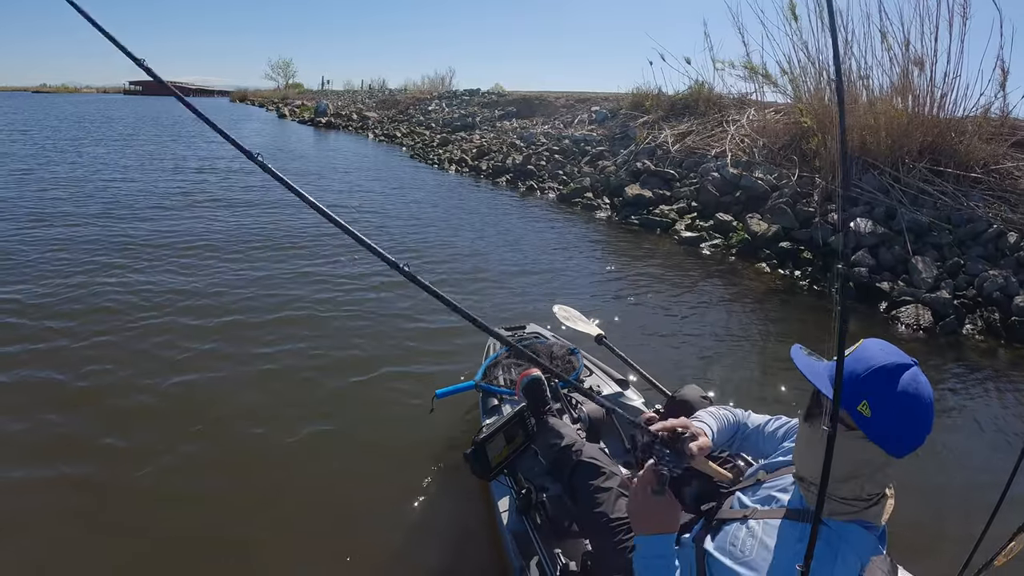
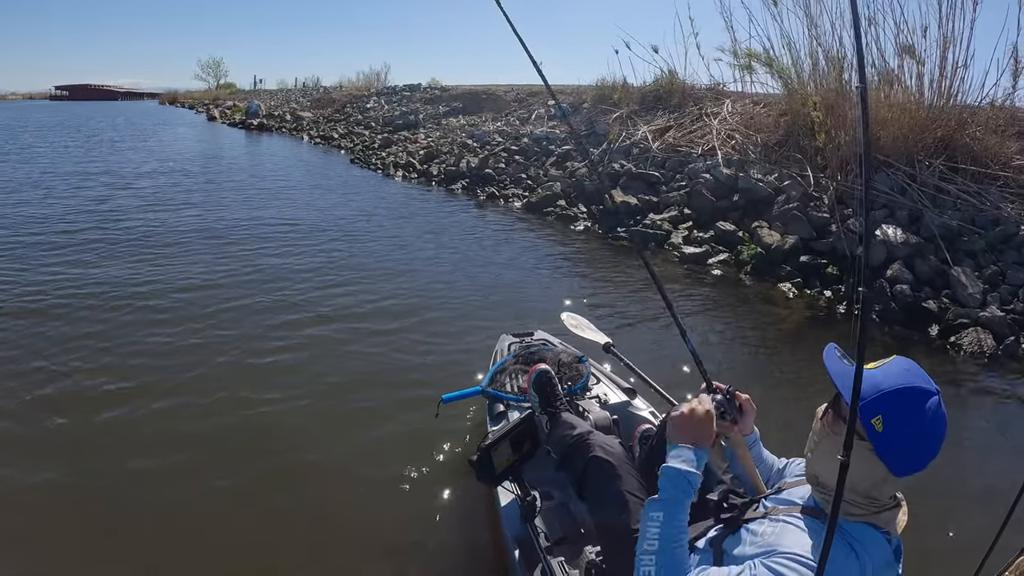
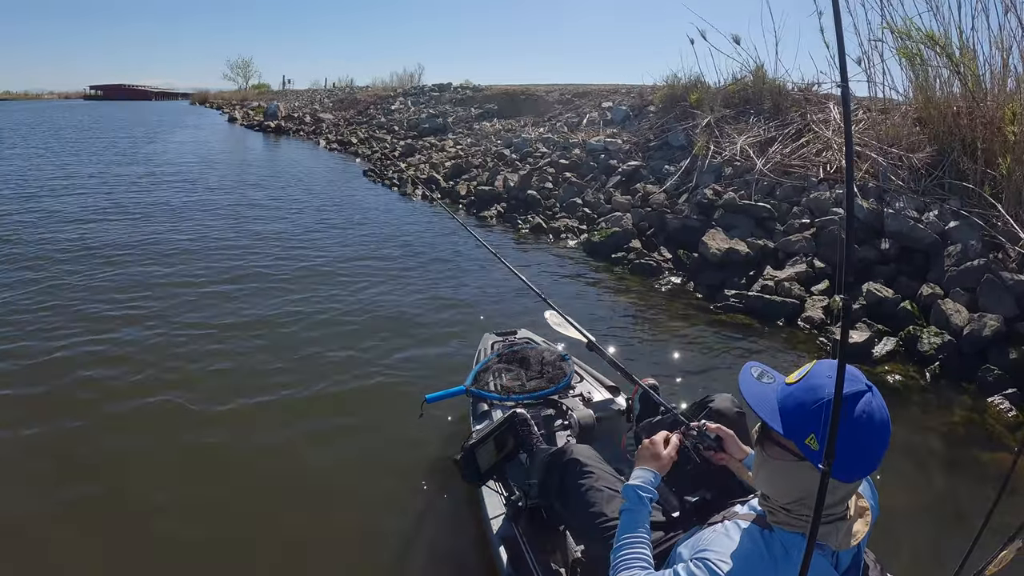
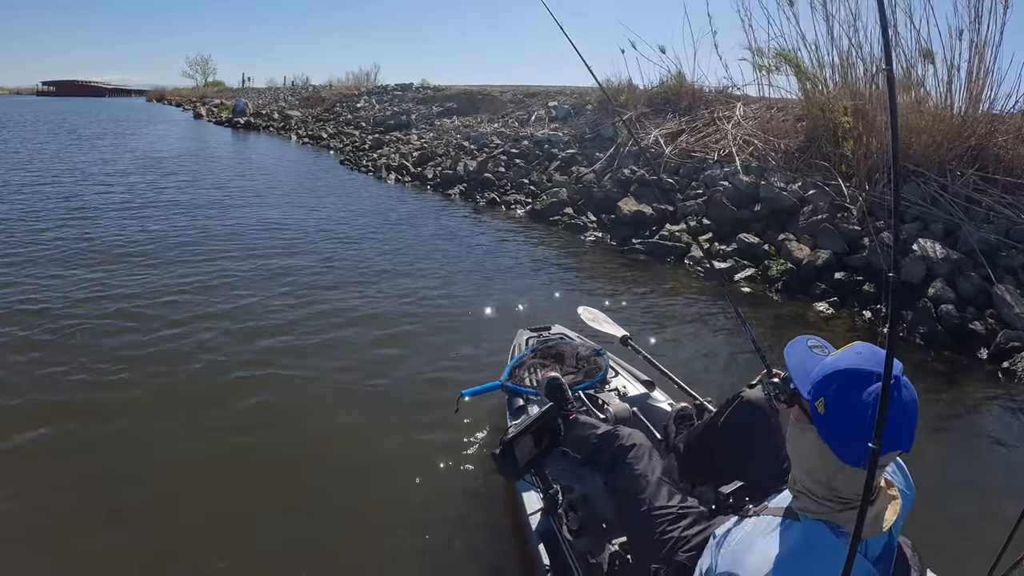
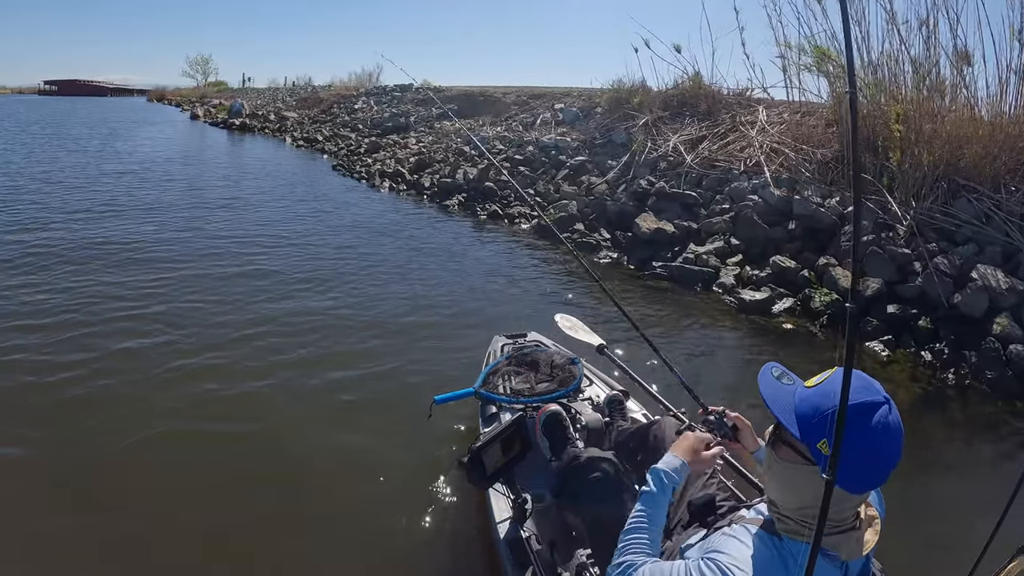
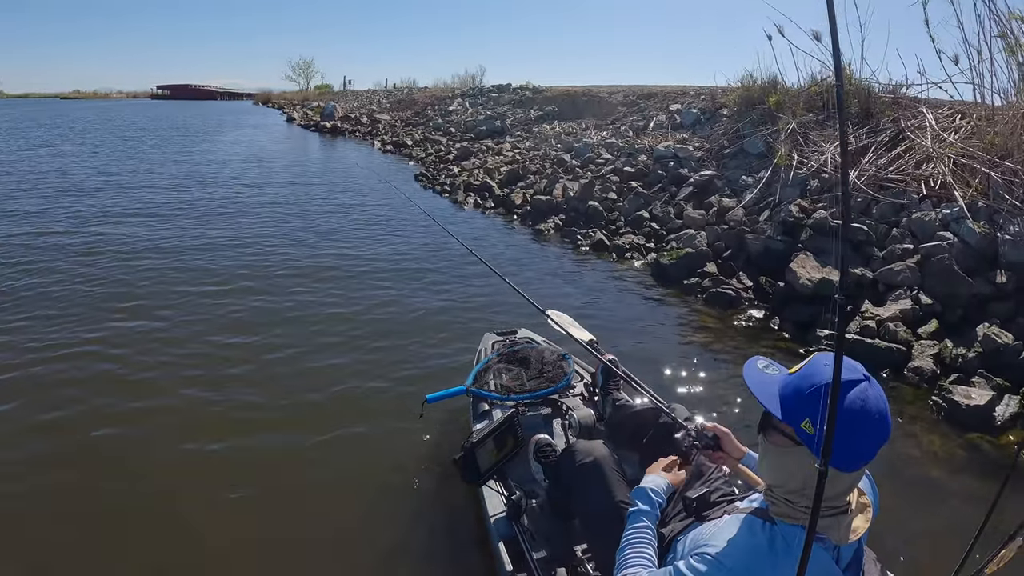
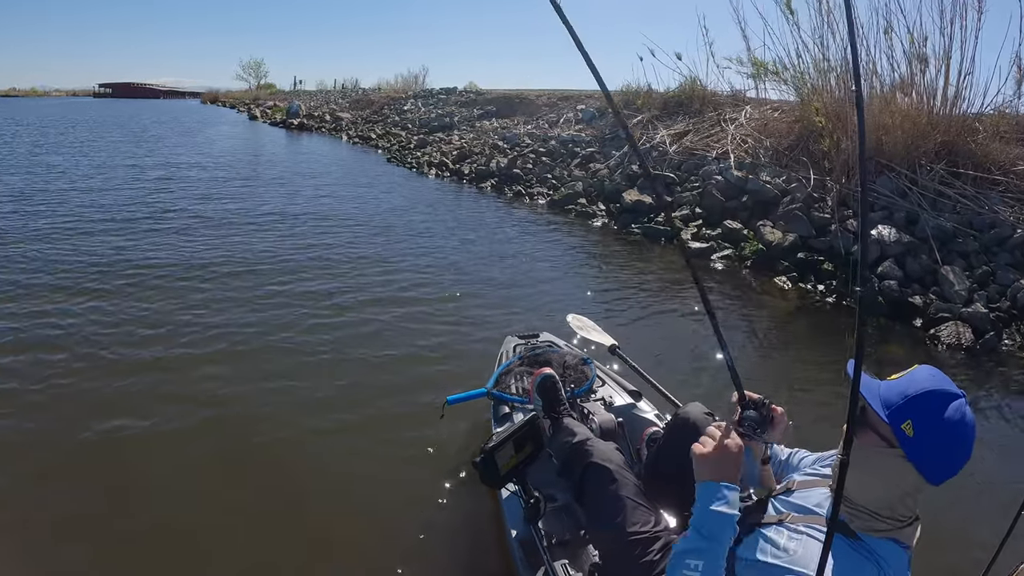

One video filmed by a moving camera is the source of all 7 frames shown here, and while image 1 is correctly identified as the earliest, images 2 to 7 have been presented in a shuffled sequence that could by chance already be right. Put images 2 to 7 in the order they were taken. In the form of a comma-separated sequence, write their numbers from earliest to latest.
7, 2, 4, 5, 3, 6
